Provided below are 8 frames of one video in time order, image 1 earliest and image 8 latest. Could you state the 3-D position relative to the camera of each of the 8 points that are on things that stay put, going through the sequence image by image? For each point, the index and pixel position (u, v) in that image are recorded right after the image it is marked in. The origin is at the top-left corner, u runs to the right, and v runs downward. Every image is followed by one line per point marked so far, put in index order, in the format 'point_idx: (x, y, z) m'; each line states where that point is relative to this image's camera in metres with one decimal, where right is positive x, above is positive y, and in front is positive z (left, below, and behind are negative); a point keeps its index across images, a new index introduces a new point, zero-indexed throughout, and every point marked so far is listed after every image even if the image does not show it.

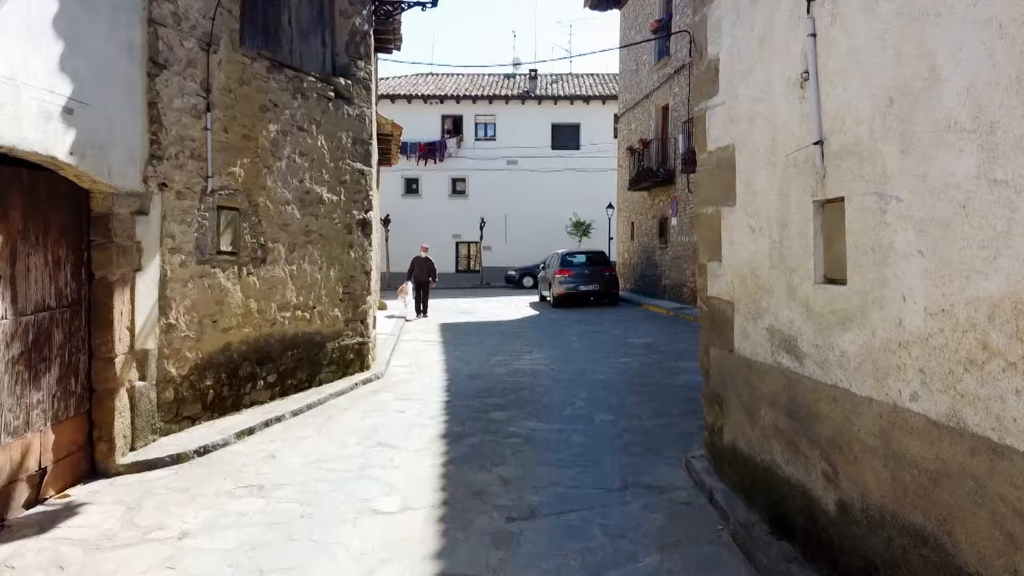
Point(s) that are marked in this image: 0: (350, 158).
0: (-2.2, +1.7, +6.8) m
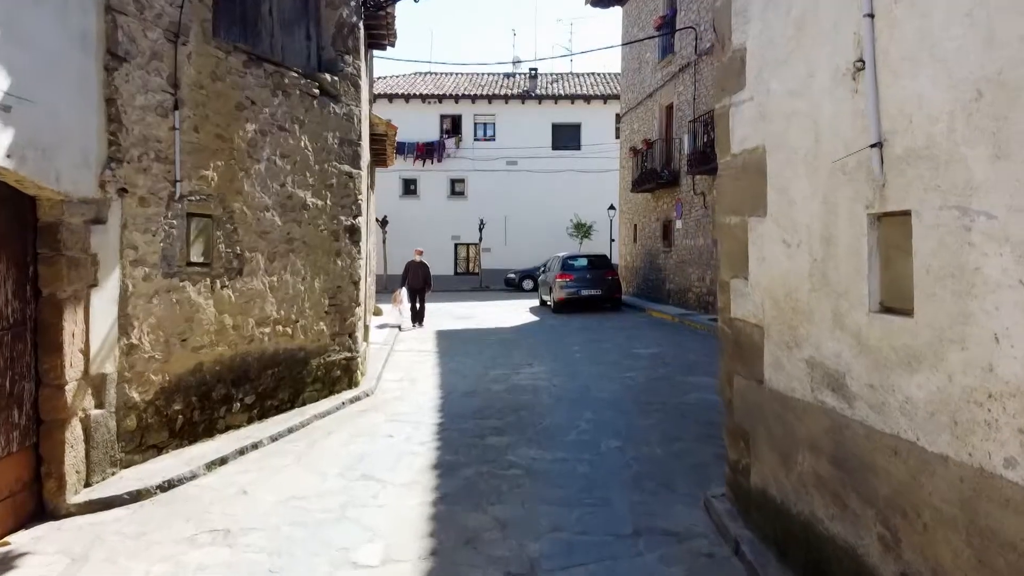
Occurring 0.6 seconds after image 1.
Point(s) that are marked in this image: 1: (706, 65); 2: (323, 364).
0: (-2.2, +1.6, +6.3) m
1: (+5.0, +5.8, +13.2) m
2: (-2.3, -0.9, +6.3) m
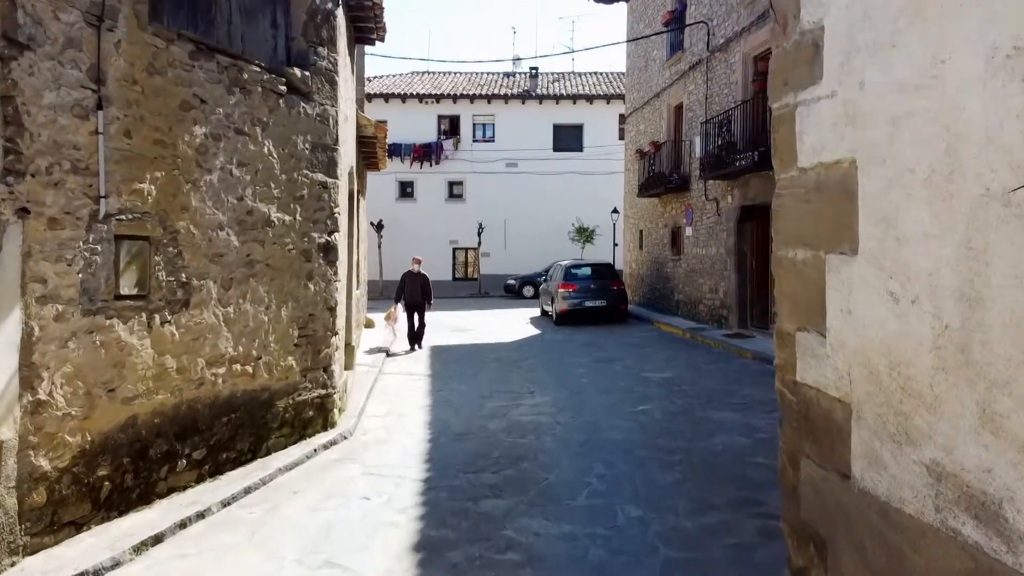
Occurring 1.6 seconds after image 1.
0: (-2.2, +1.3, +5.5) m
1: (+5.0, +5.5, +12.3) m
2: (-2.3, -1.2, +5.4) m
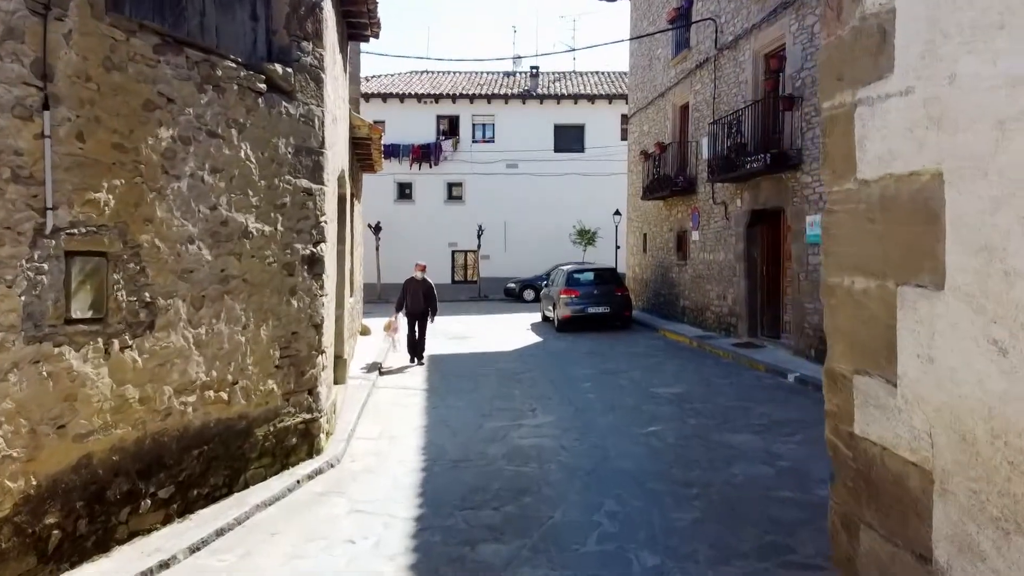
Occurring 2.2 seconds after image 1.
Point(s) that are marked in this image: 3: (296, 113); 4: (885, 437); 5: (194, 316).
0: (-2.2, +1.1, +5.0) m
1: (+5.0, +5.3, +11.9) m
2: (-2.3, -1.4, +5.0) m
3: (-2.1, +1.7, +5.1) m
4: (+1.6, -0.6, +2.2) m
5: (-2.7, -0.2, +4.3) m
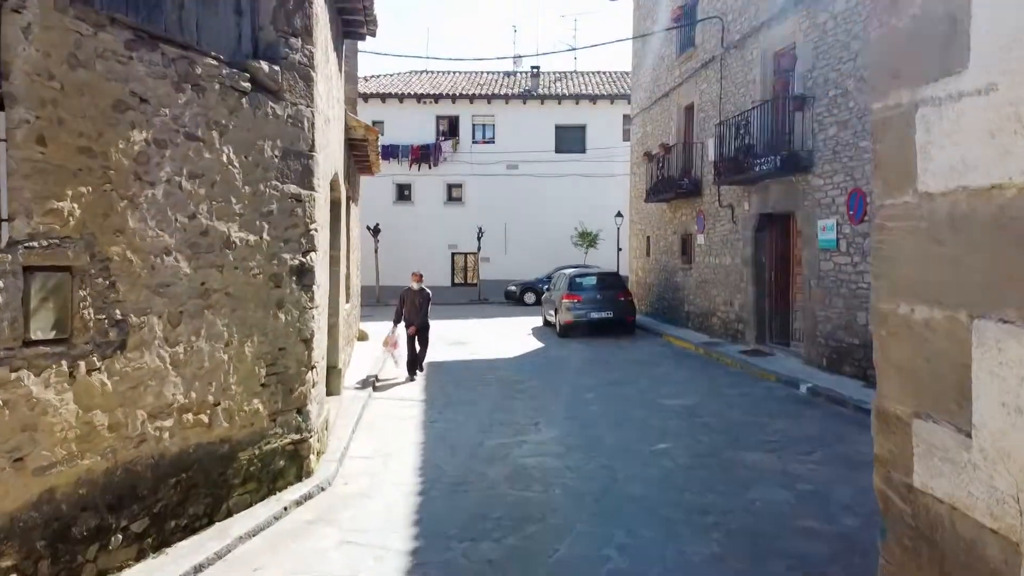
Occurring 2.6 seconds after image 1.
0: (-2.1, +1.0, +4.7) m
1: (+5.0, +5.2, +11.5) m
2: (-2.3, -1.5, +4.6) m
3: (-2.1, +1.6, +4.7) m
4: (+1.6, -0.8, +1.9) m
5: (-2.7, -0.4, +4.0) m
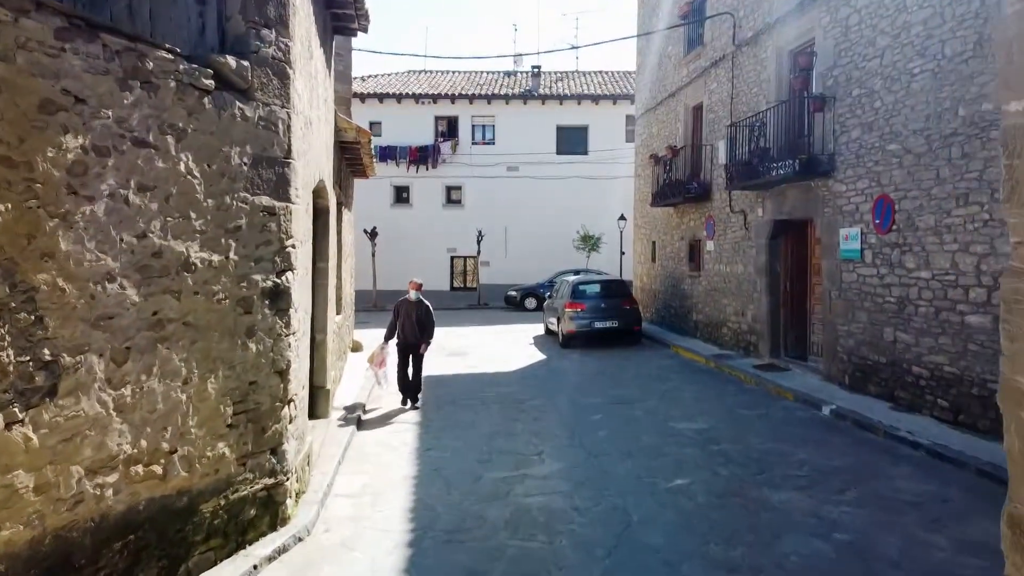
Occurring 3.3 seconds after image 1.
0: (-2.1, +0.8, +4.1) m
1: (+5.1, +5.0, +11.0) m
2: (-2.3, -1.7, +4.1) m
3: (-2.1, +1.4, +4.2) m
4: (+1.6, -1.0, +1.3) m
5: (-2.6, -0.6, +3.4) m
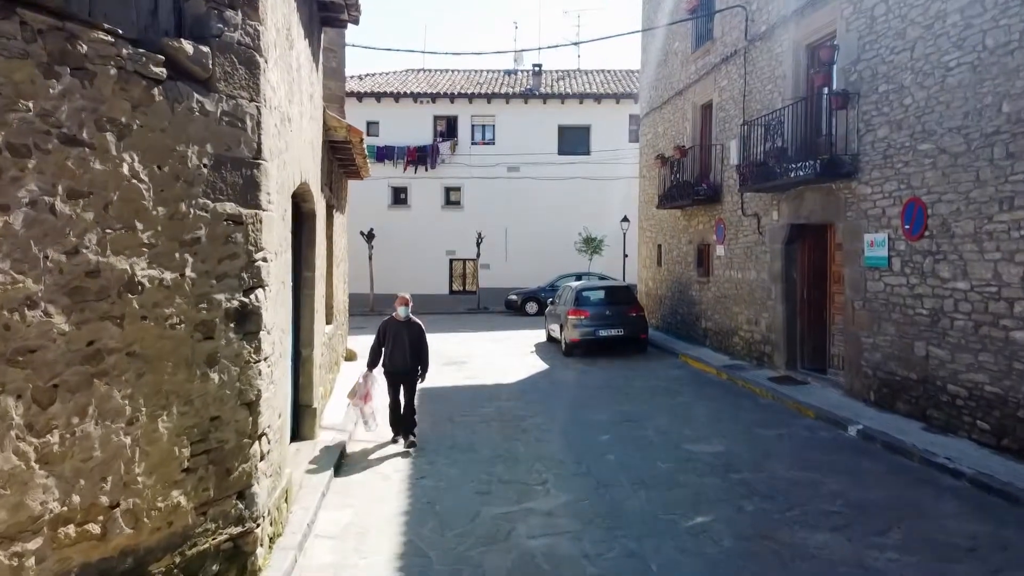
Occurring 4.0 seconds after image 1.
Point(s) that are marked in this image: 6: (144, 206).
0: (-2.1, +0.6, +3.5) m
1: (+5.1, +4.8, +10.4) m
2: (-2.3, -1.9, +3.5) m
3: (-2.1, +1.3, +3.6) m
4: (+1.7, -1.1, +0.7) m
5: (-2.6, -0.7, +2.8) m
6: (-2.3, +0.5, +3.2) m
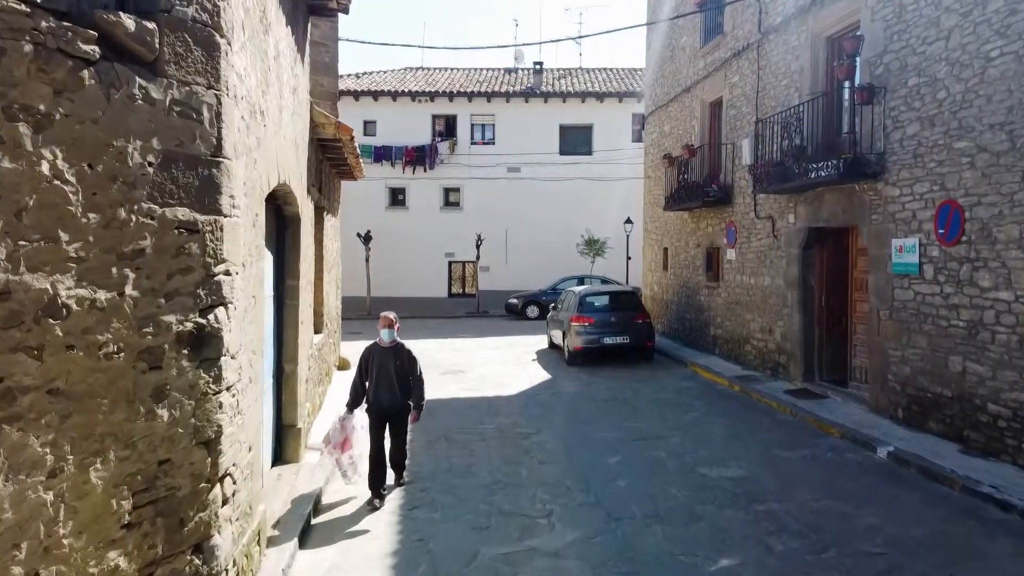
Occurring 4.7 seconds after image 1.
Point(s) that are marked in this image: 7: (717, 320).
0: (-2.1, +0.5, +3.0) m
1: (+5.1, +4.7, +9.8) m
2: (-2.2, -2.0, +2.9) m
3: (-2.1, +1.1, +3.0) m
4: (+1.7, -1.2, +0.2) m
5: (-2.6, -0.8, +2.3) m
6: (-2.3, +0.4, +2.7) m
7: (+4.9, -0.7, +12.1) m
